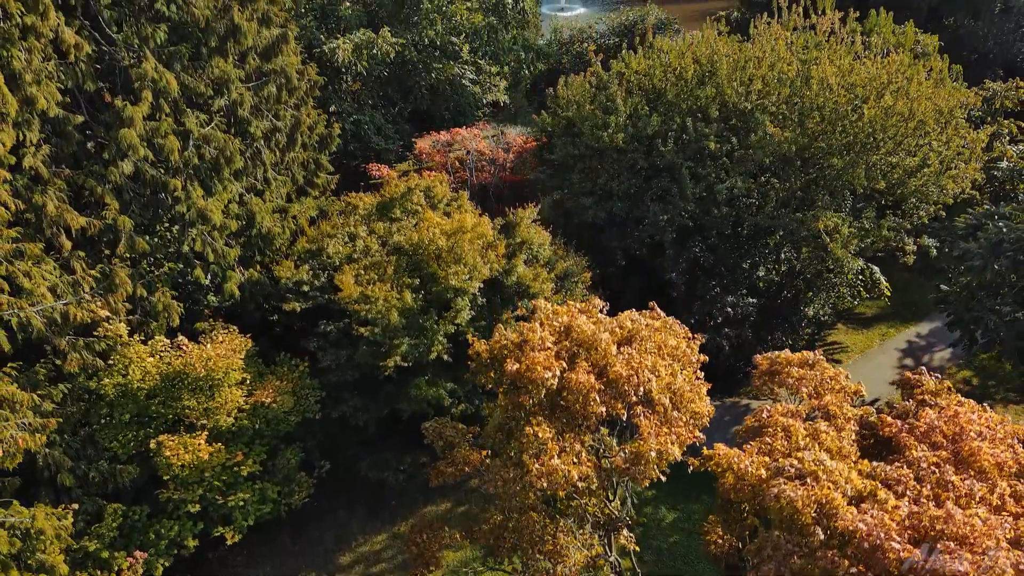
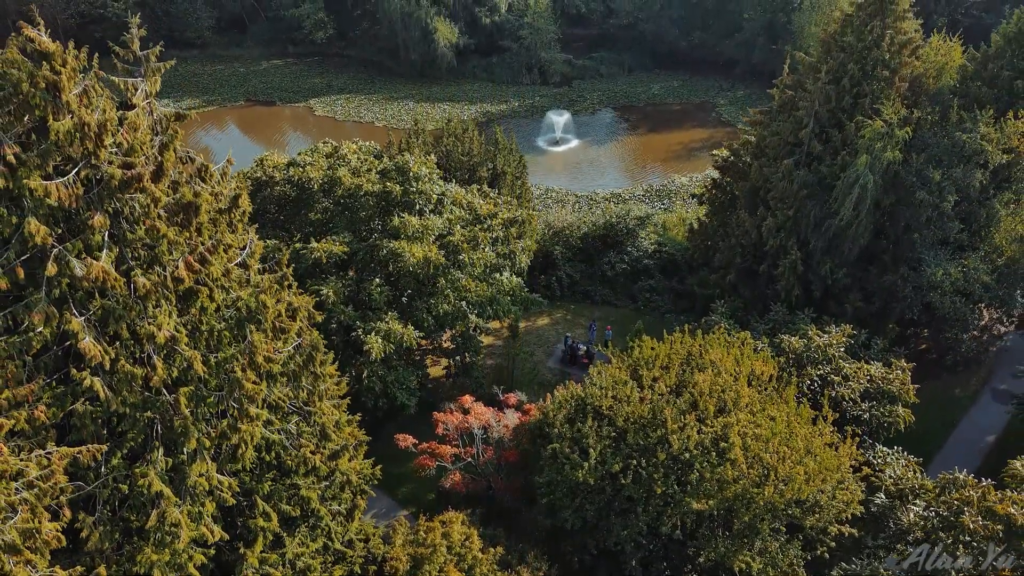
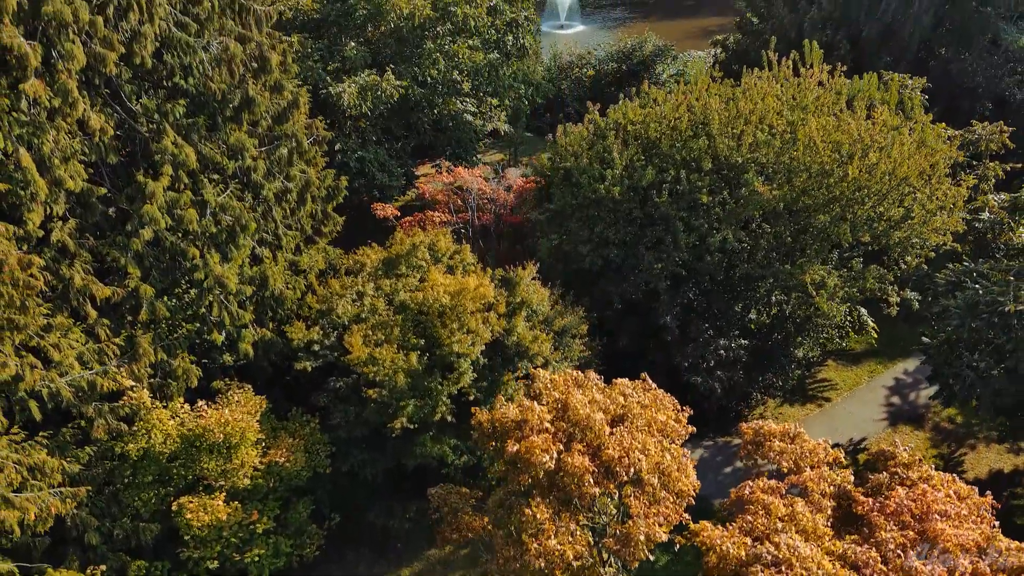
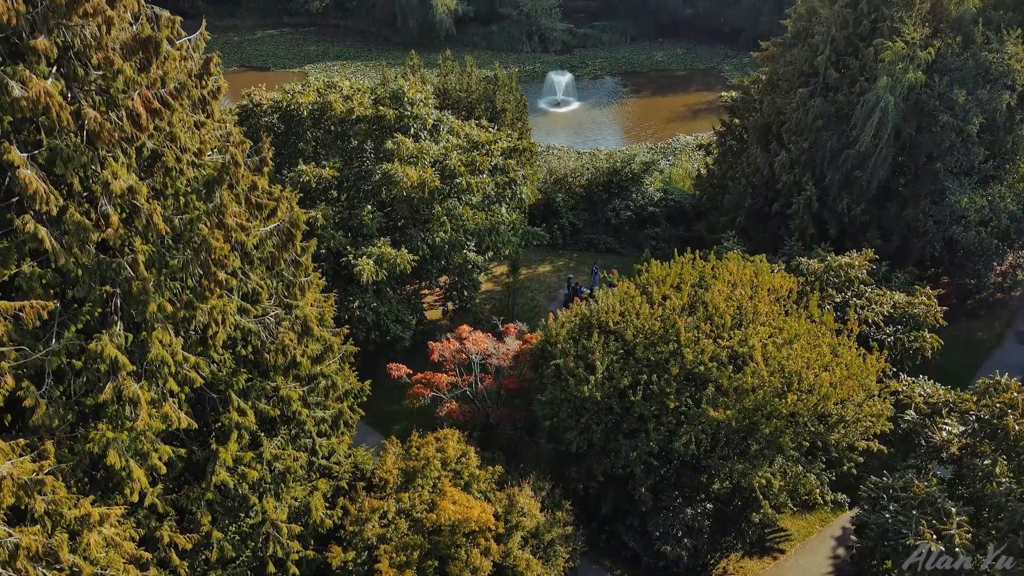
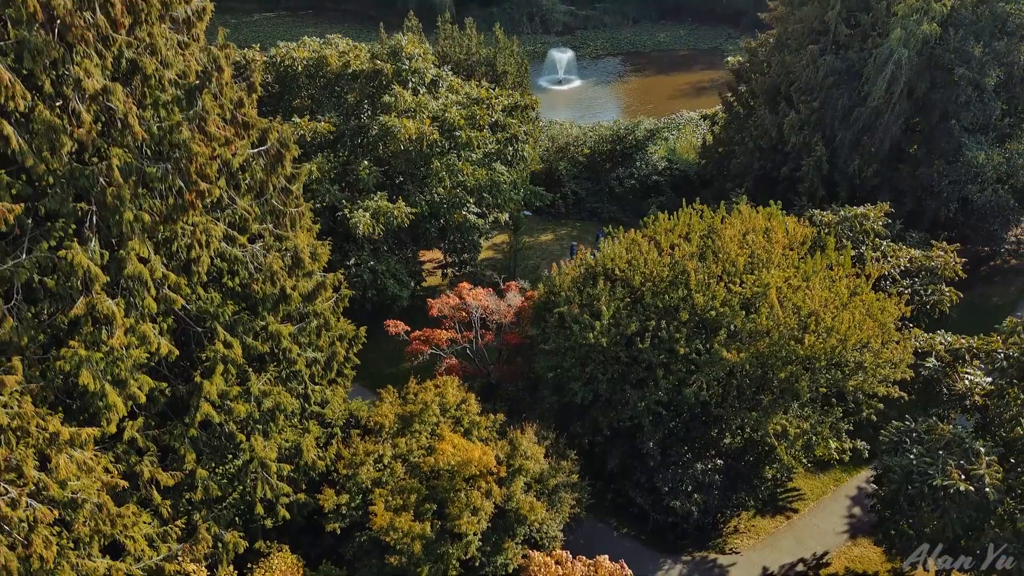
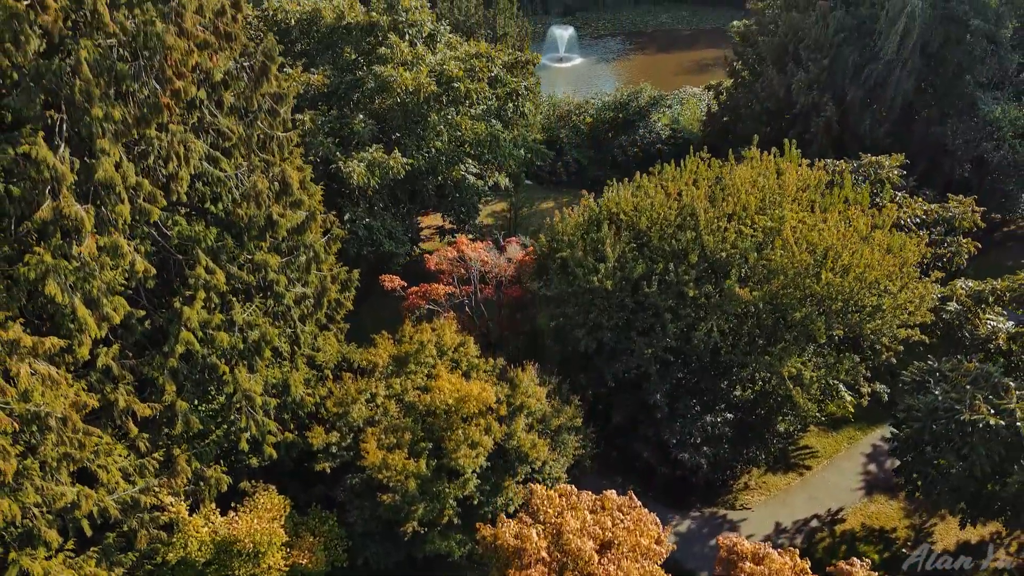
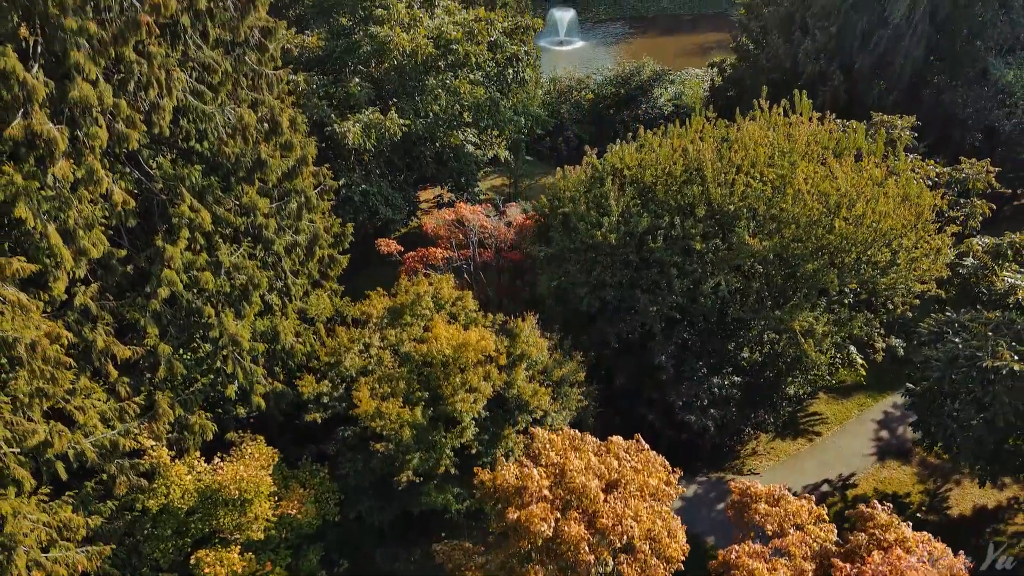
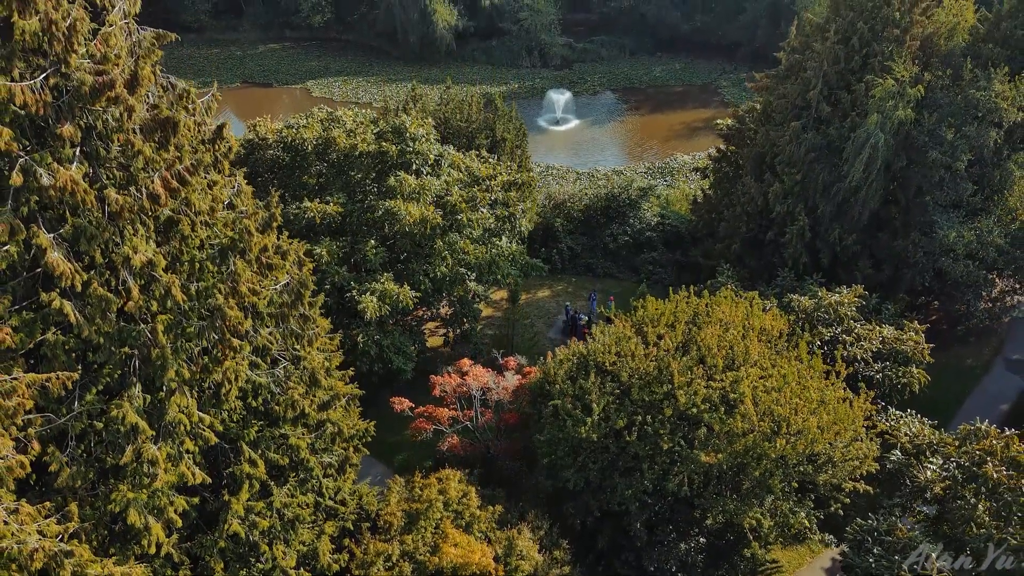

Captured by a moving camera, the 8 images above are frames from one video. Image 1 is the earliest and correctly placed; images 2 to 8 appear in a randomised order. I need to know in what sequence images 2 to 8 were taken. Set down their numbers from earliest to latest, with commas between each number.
3, 7, 6, 5, 4, 8, 2
